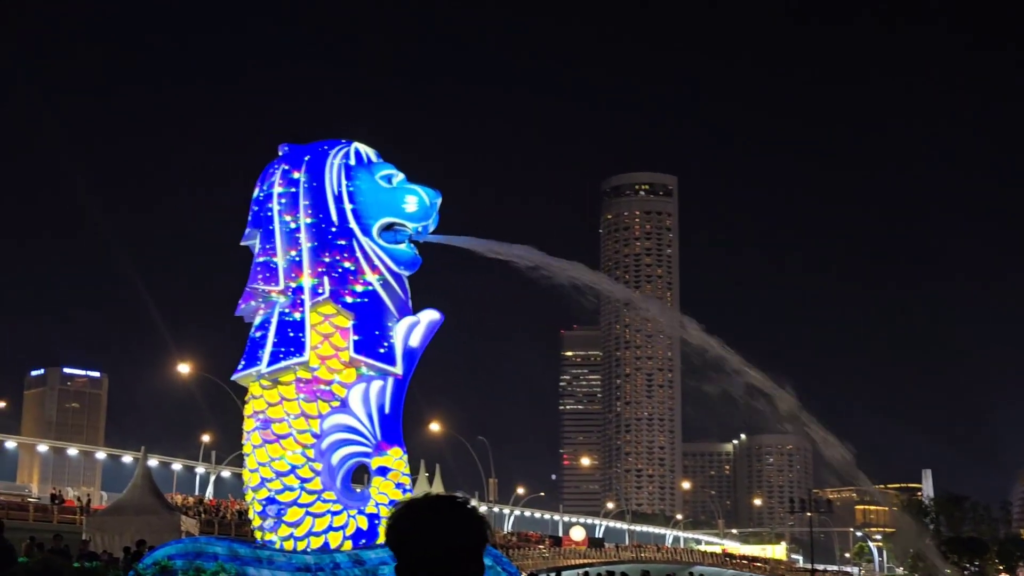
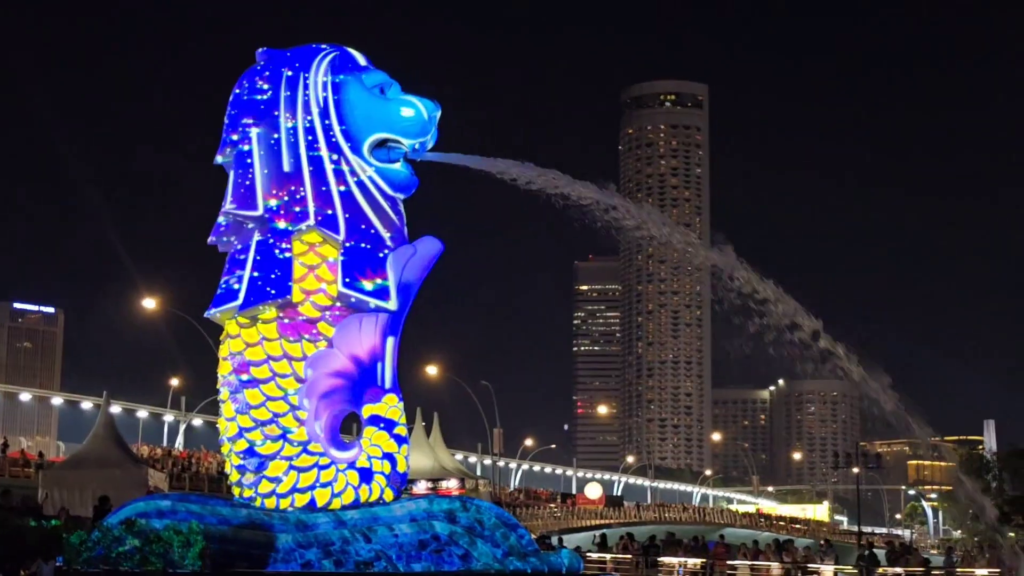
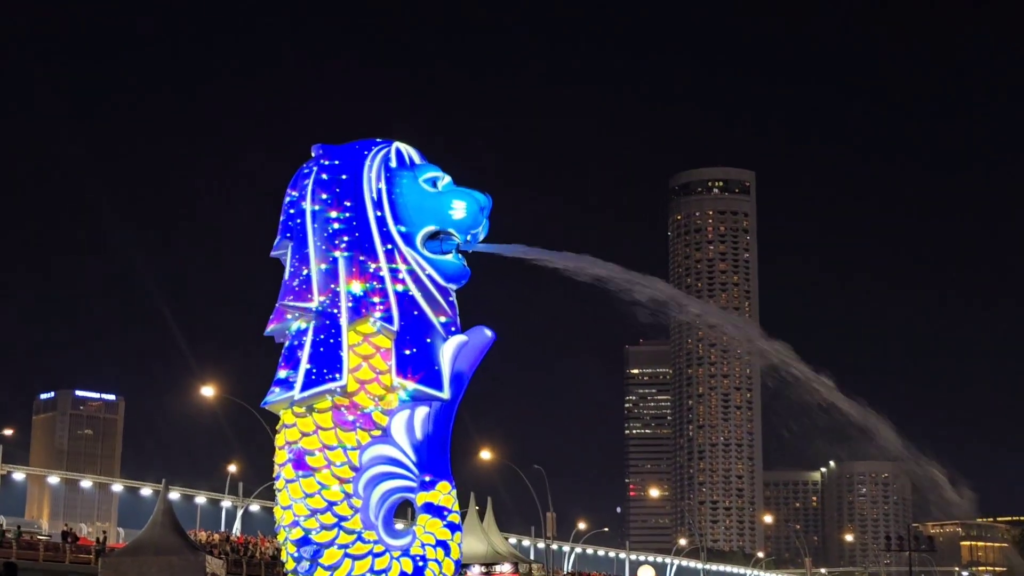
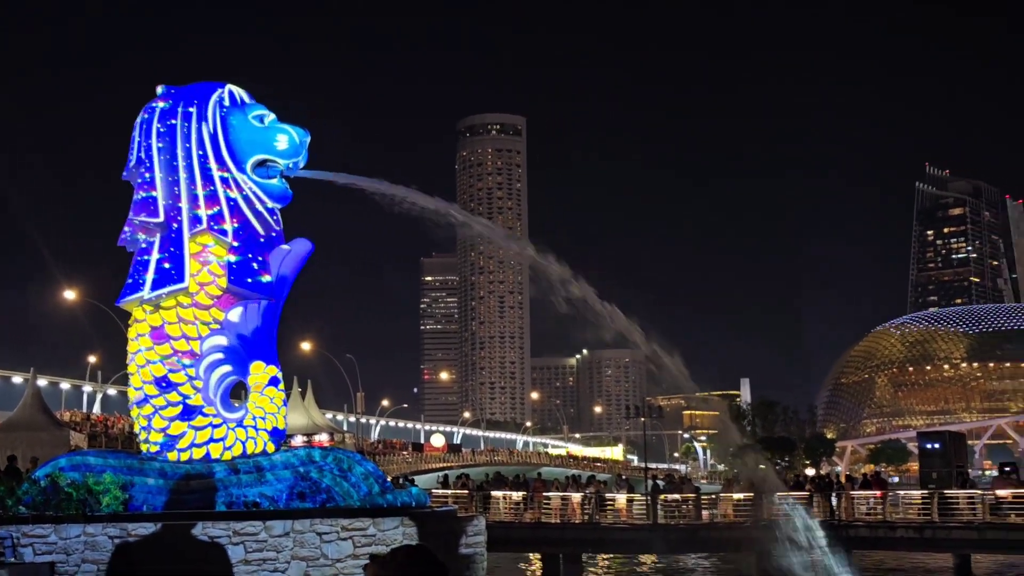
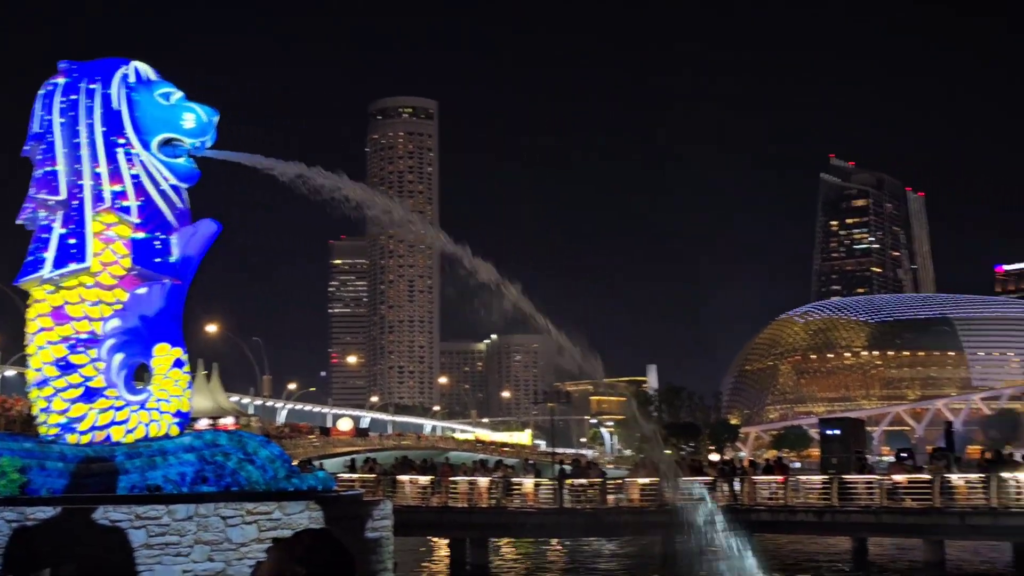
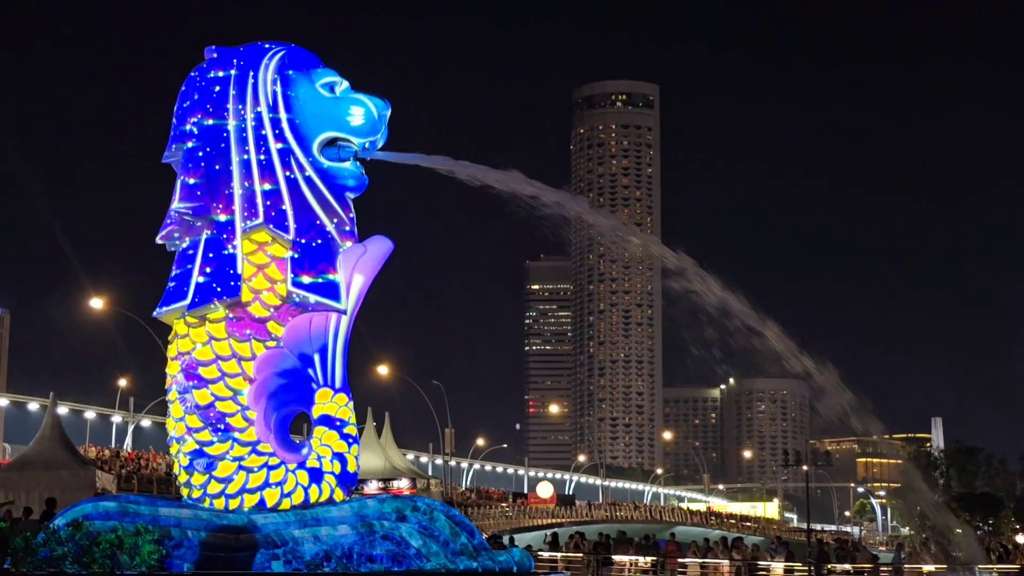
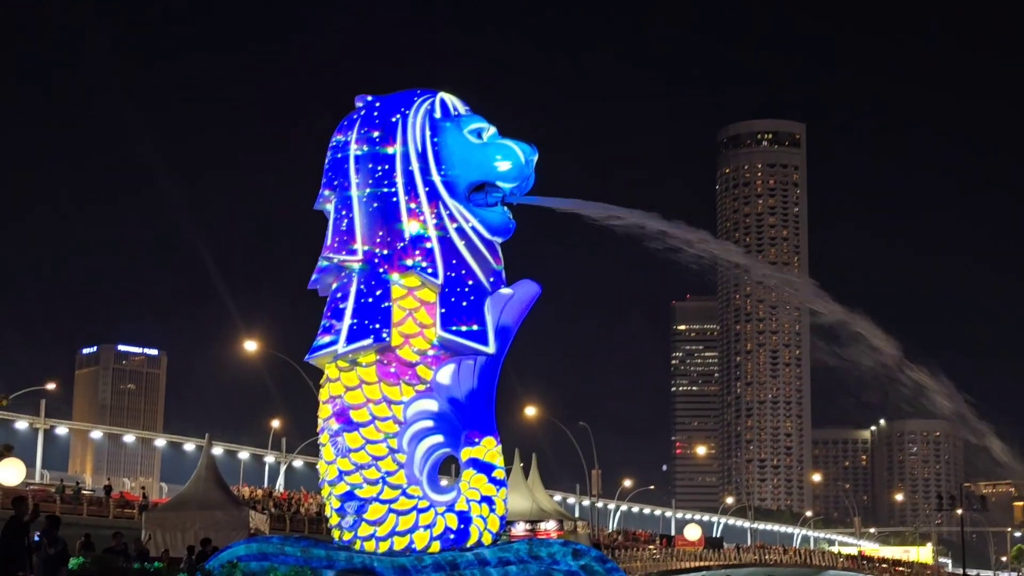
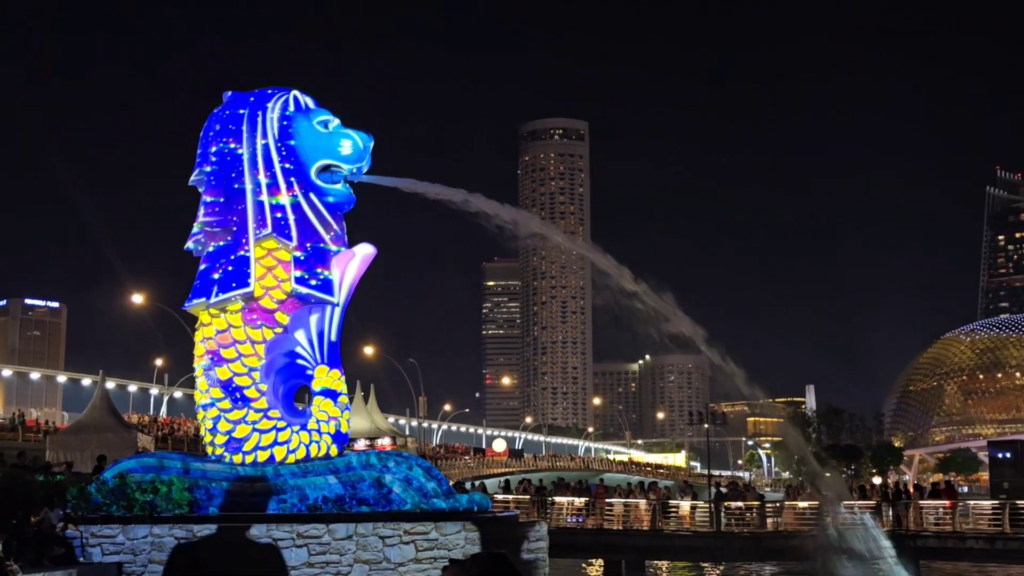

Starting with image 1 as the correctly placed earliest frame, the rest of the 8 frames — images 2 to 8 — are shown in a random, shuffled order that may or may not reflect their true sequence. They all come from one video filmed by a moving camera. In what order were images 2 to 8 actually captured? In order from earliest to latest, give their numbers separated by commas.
3, 7, 2, 6, 8, 4, 5
